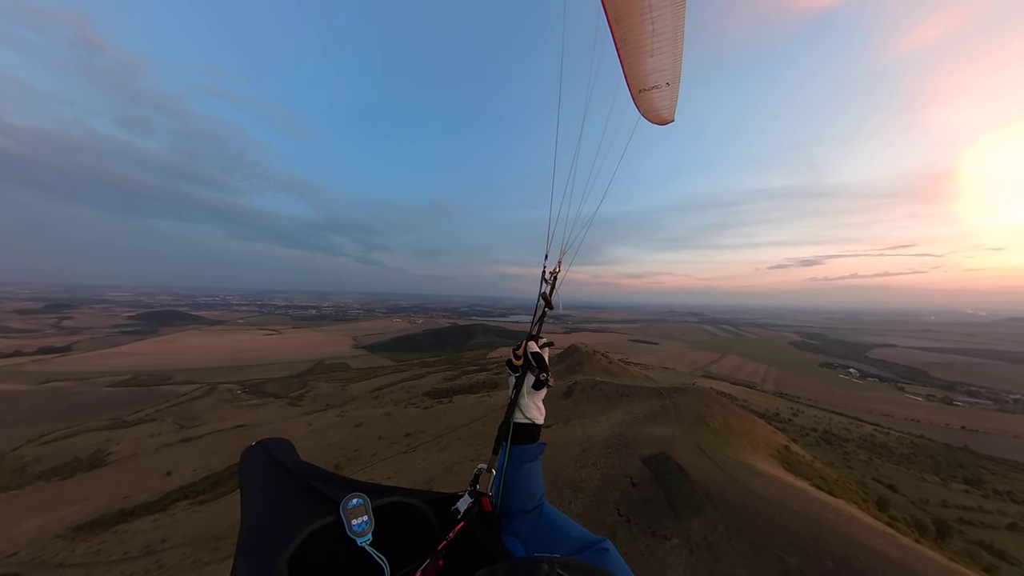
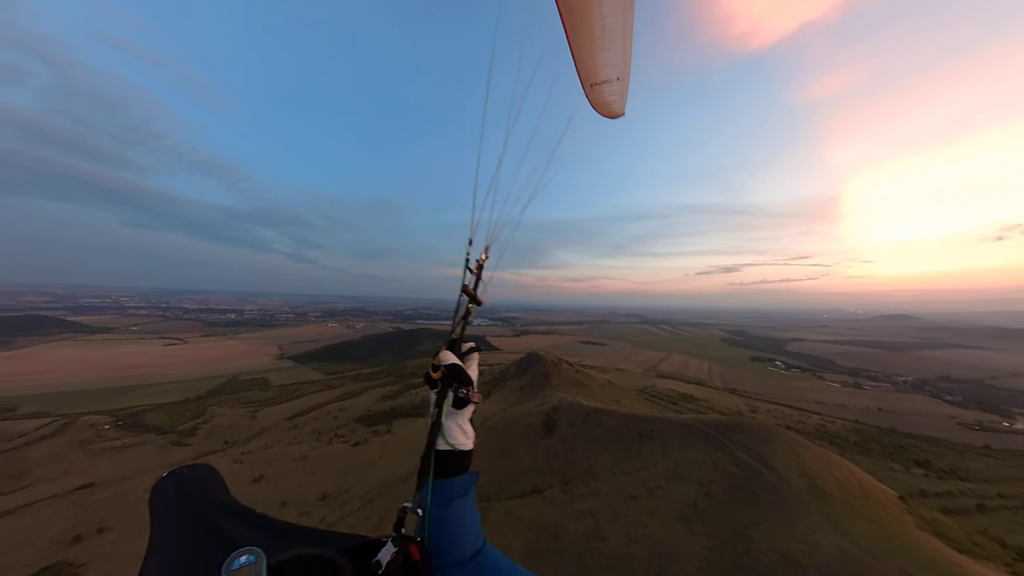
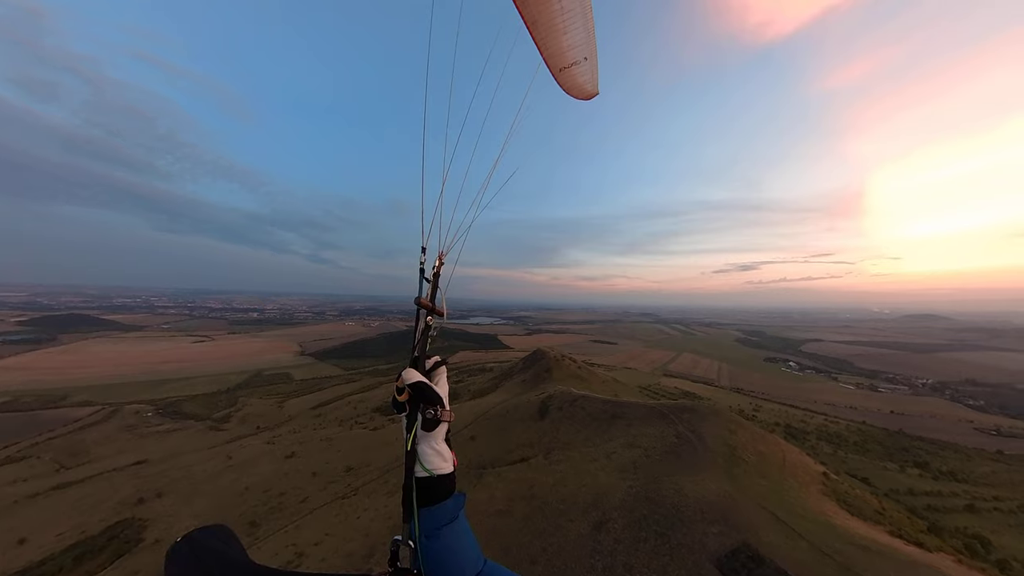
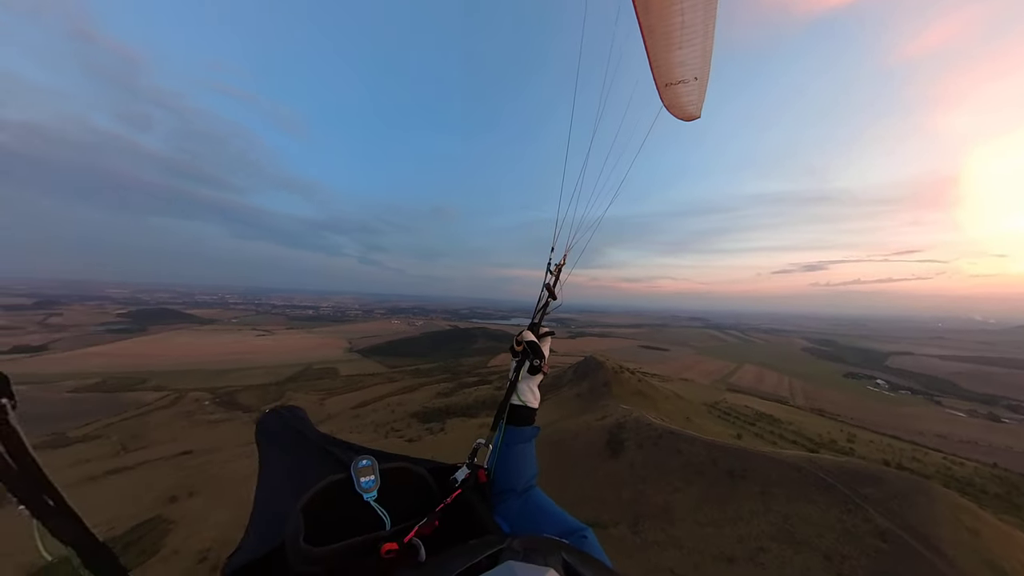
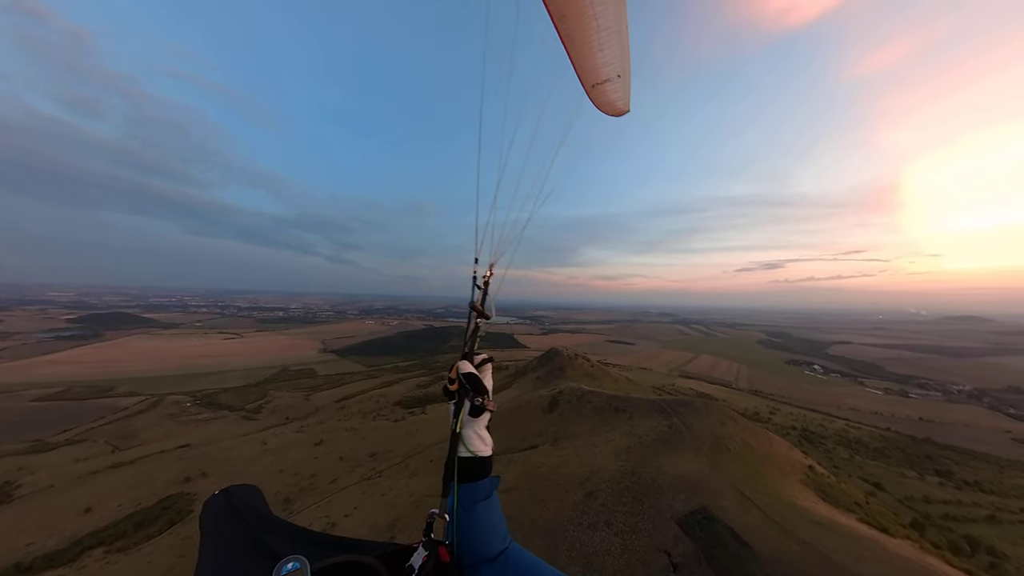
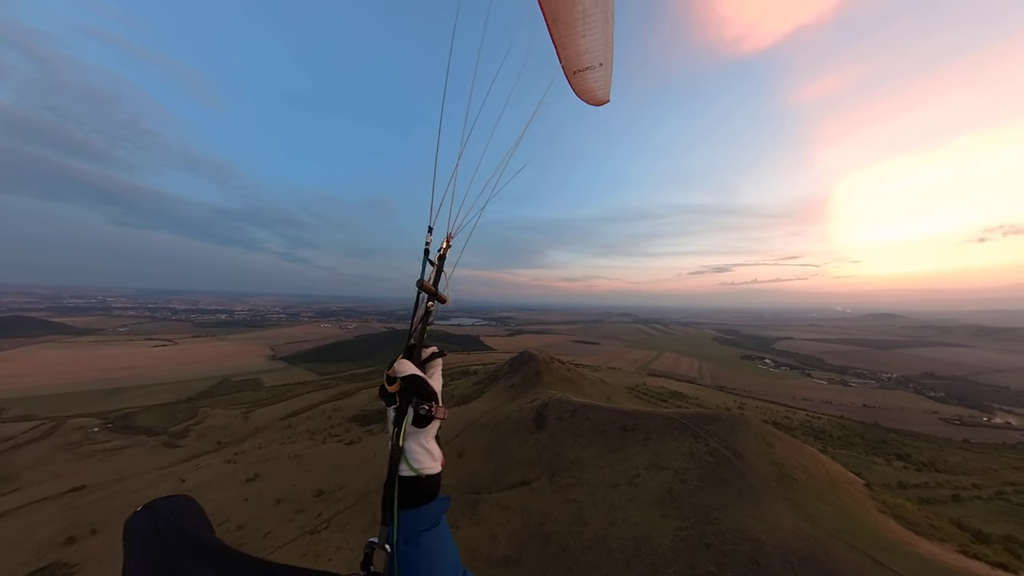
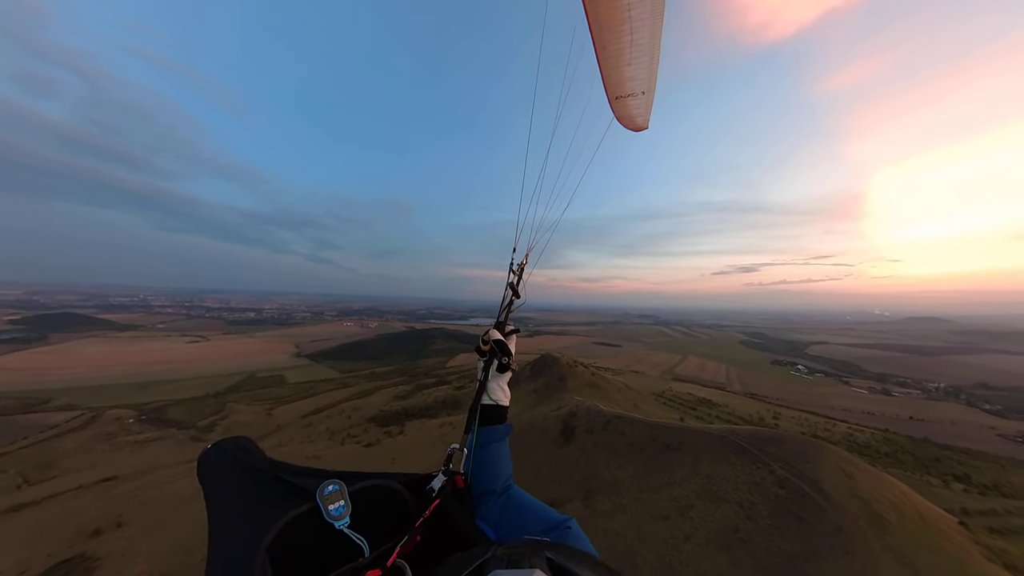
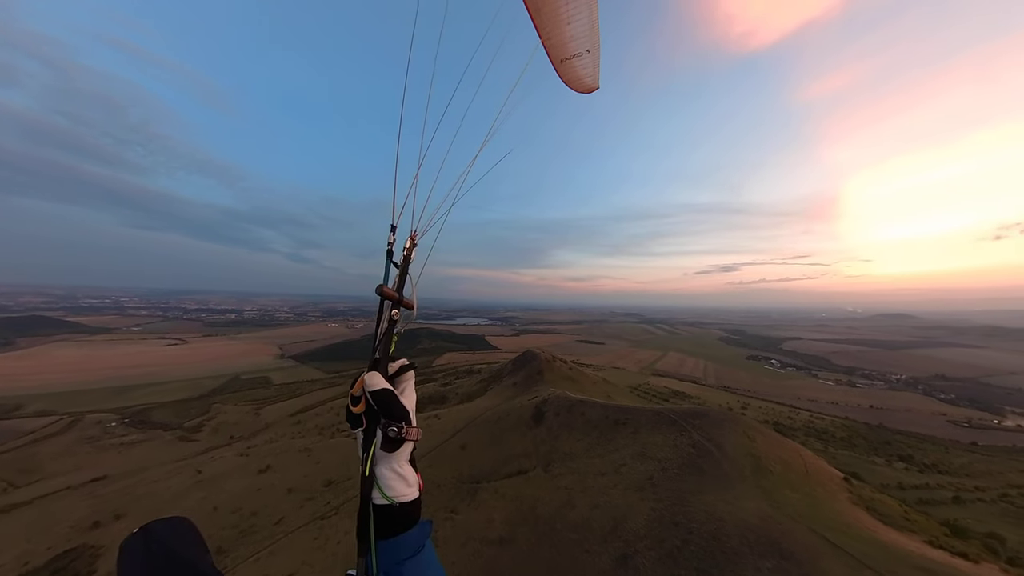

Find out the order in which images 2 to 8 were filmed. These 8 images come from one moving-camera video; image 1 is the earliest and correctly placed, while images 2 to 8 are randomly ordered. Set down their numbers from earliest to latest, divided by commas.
5, 3, 8, 6, 2, 7, 4
